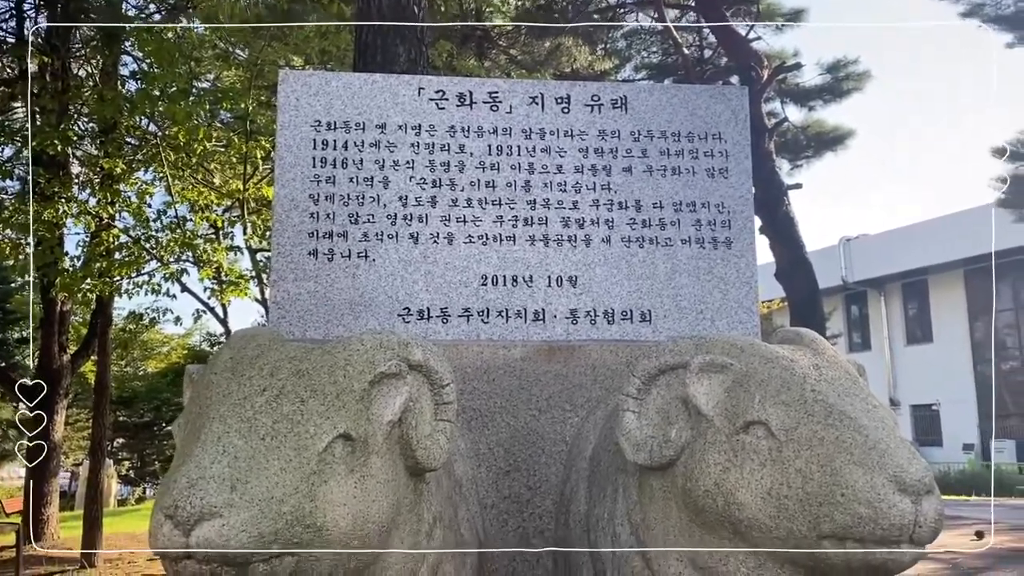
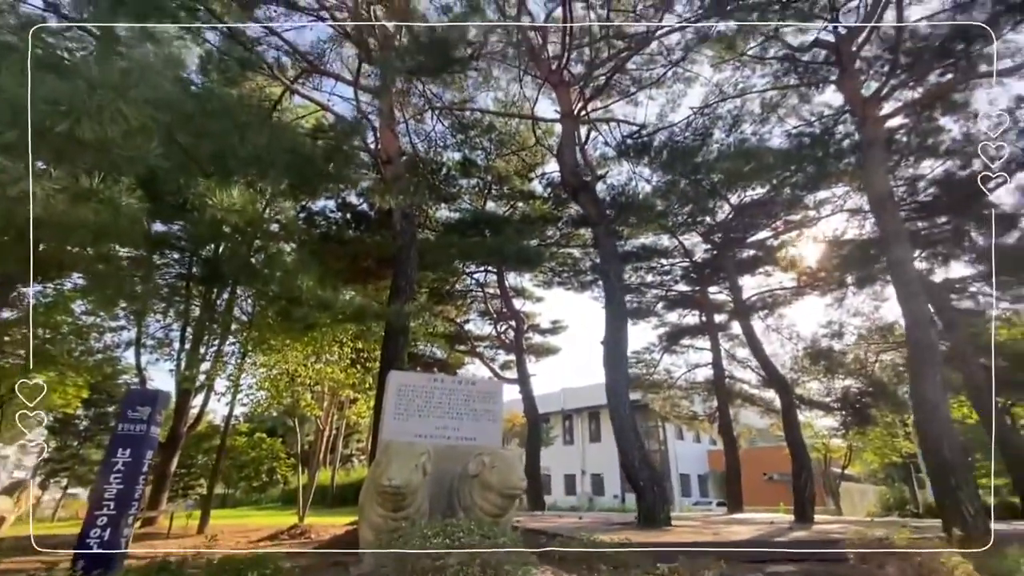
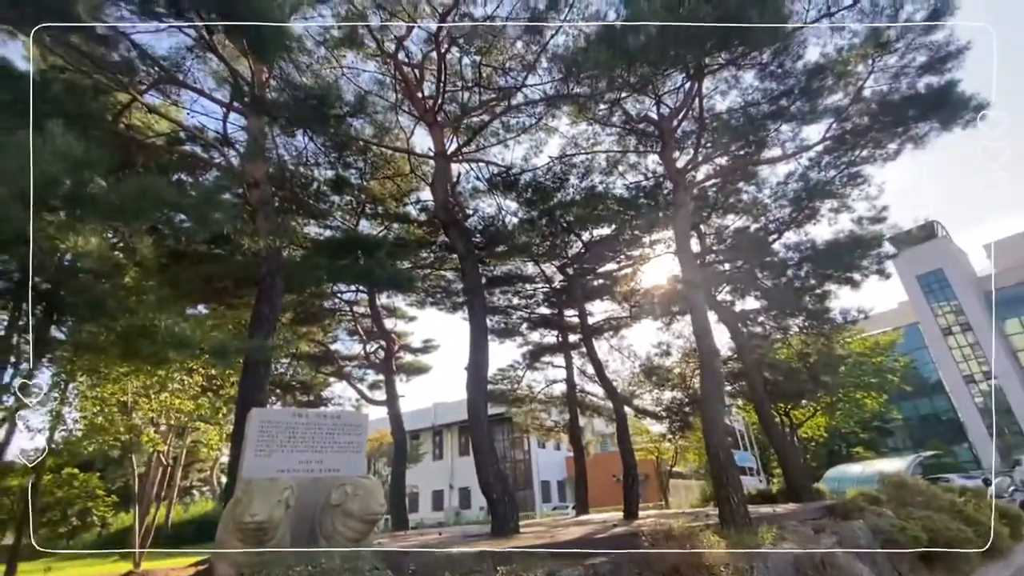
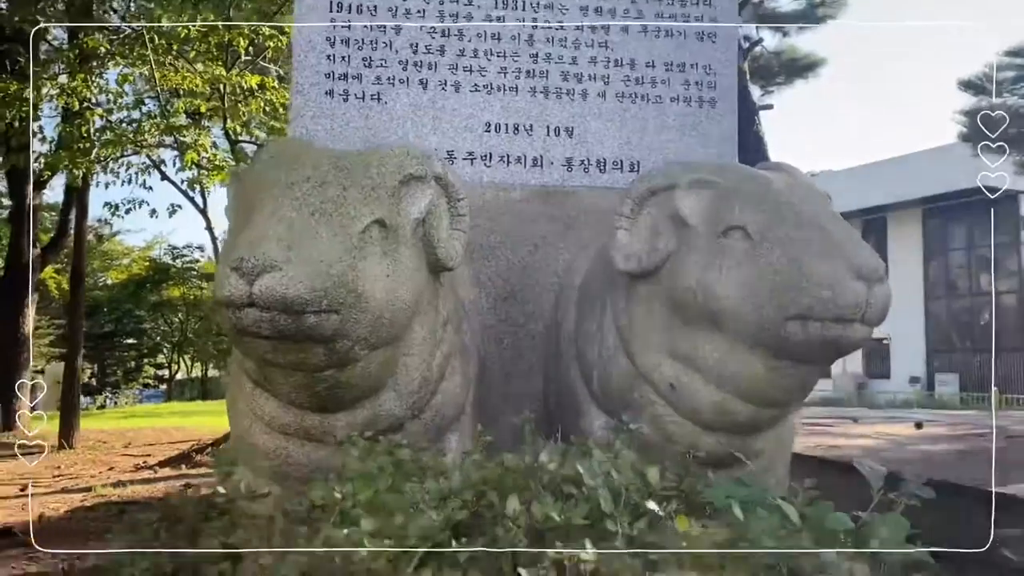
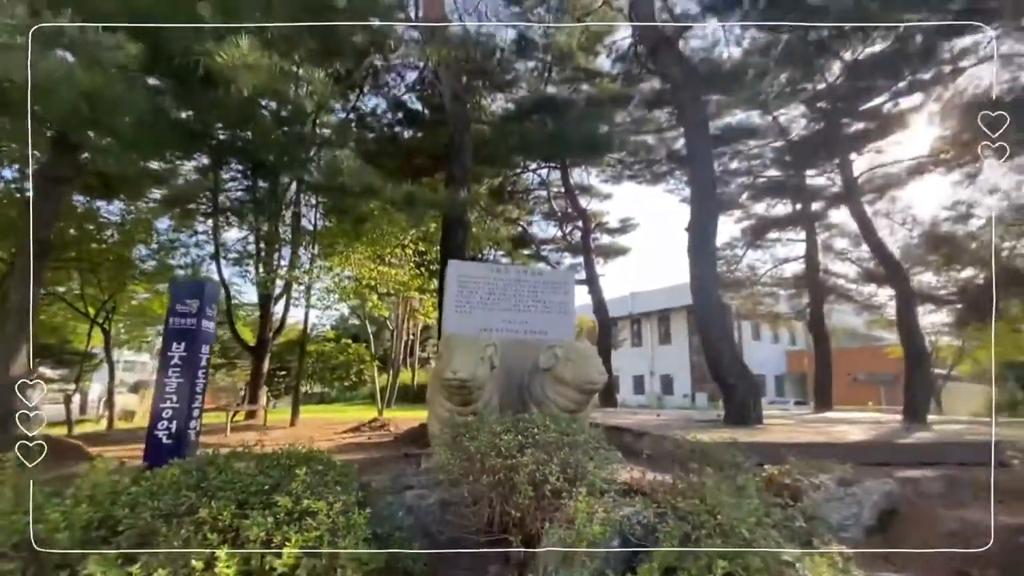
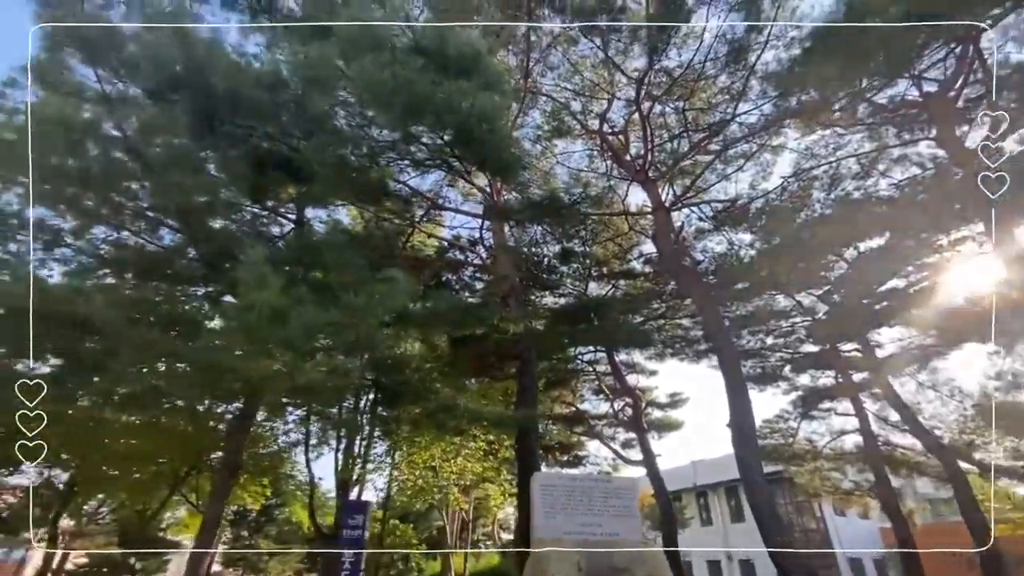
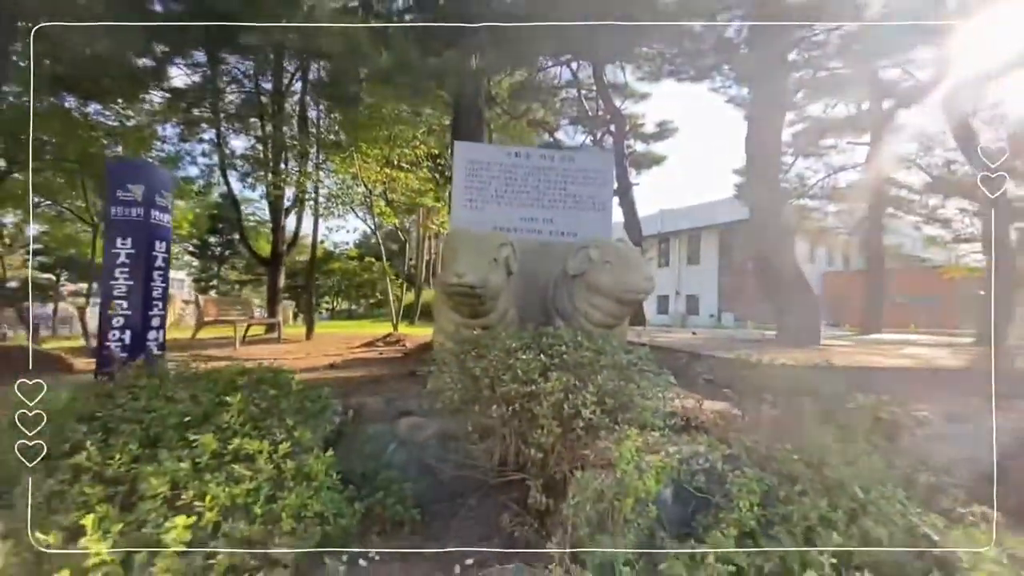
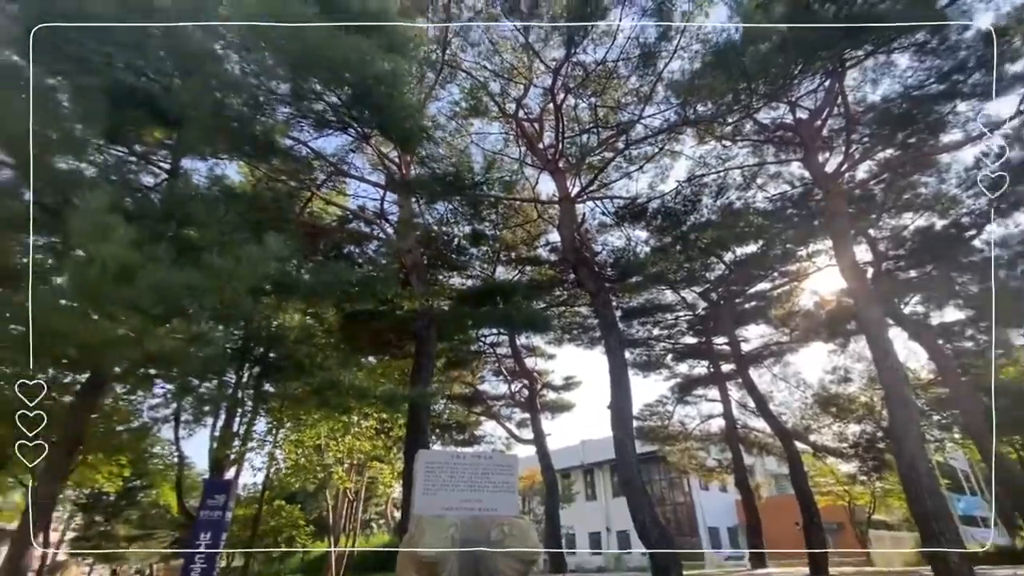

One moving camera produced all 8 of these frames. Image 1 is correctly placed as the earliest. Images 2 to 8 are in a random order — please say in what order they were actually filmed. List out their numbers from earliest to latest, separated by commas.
4, 7, 5, 2, 3, 8, 6
